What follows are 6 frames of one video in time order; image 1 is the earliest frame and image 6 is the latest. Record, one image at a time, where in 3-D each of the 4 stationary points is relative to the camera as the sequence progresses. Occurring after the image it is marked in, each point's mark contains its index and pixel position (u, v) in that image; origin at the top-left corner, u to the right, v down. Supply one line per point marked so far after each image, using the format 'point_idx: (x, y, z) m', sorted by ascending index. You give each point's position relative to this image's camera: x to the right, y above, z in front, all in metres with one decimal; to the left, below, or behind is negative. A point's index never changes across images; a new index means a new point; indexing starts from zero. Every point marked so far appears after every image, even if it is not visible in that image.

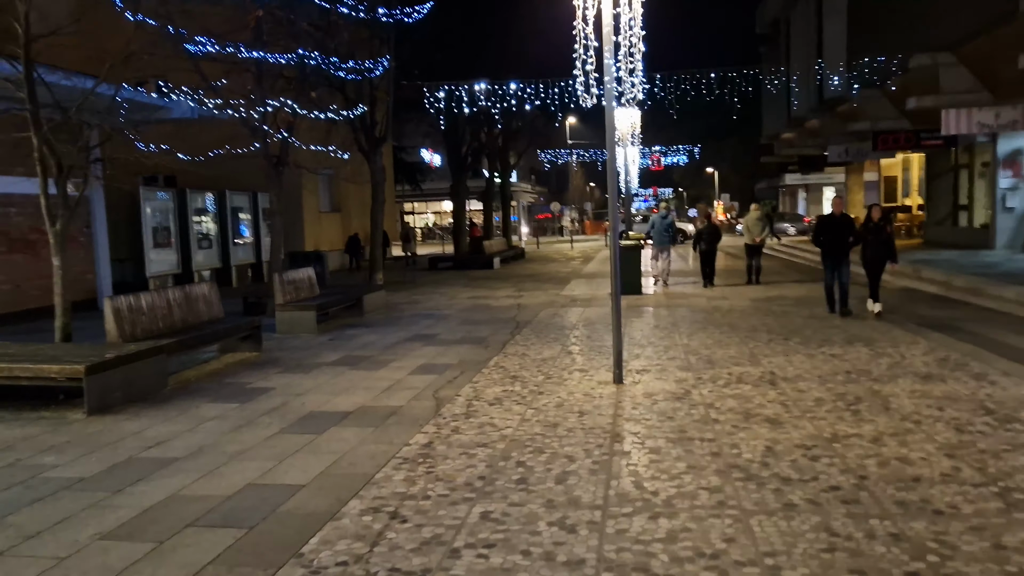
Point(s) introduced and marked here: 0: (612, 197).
0: (+0.9, +0.9, +8.1) m
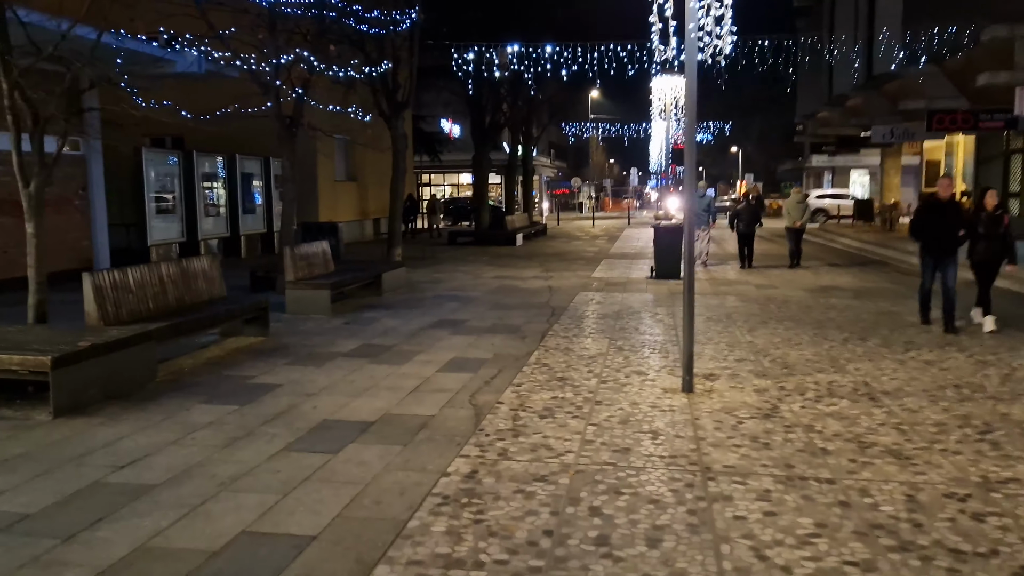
0: (+1.4, +0.9, +6.8) m
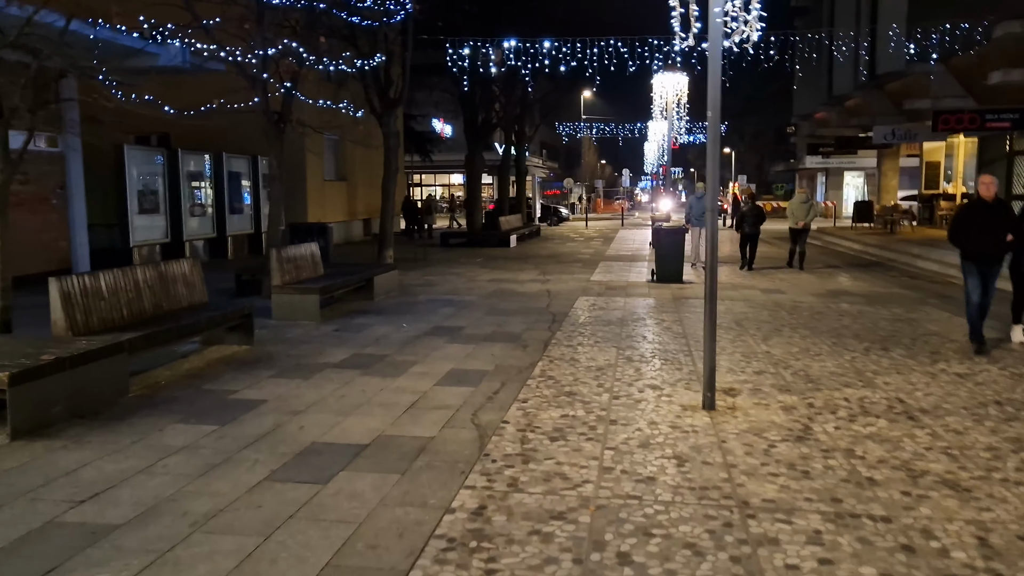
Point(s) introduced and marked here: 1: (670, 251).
0: (+1.4, +0.9, +6.2) m
1: (+2.9, +0.7, +15.9) m
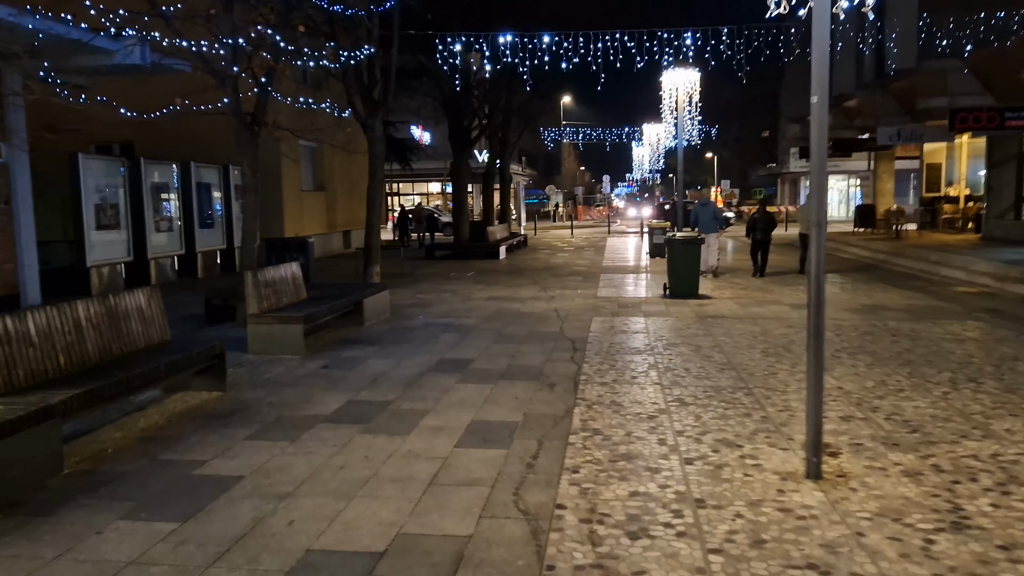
0: (+1.7, +0.7, +4.8) m
1: (+2.9, +0.4, +14.5) m
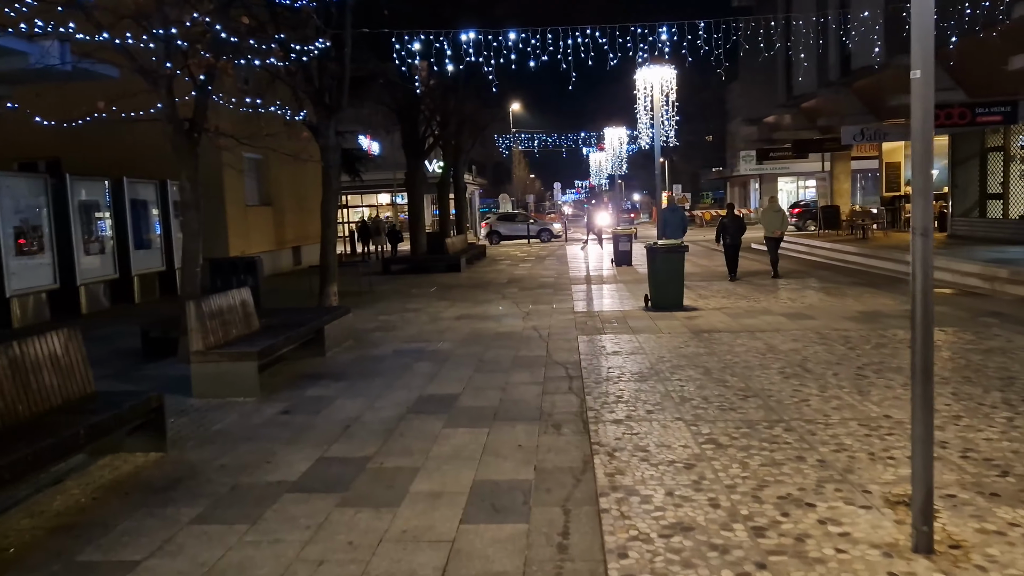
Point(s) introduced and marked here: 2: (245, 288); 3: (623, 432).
0: (+1.8, +0.6, +3.8) m
1: (+2.5, +0.2, +13.5) m
2: (-2.7, 0.0, +8.8) m
3: (+0.8, -1.0, +6.3) m
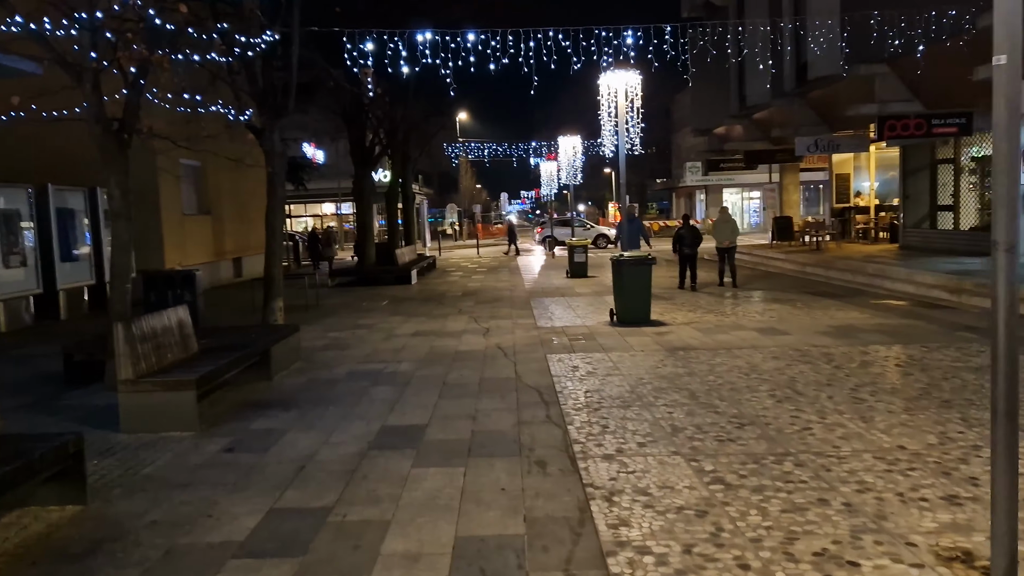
0: (+1.8, +0.5, +3.2) m
1: (+1.8, 0.0, +12.9) m
2: (-3.0, -0.2, +7.9) m
3: (+0.7, -1.2, +5.6) m
